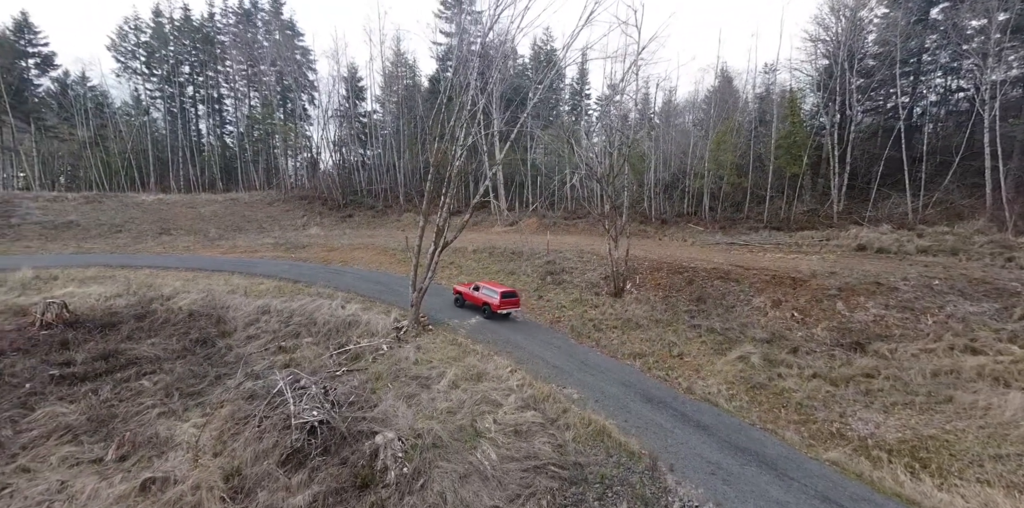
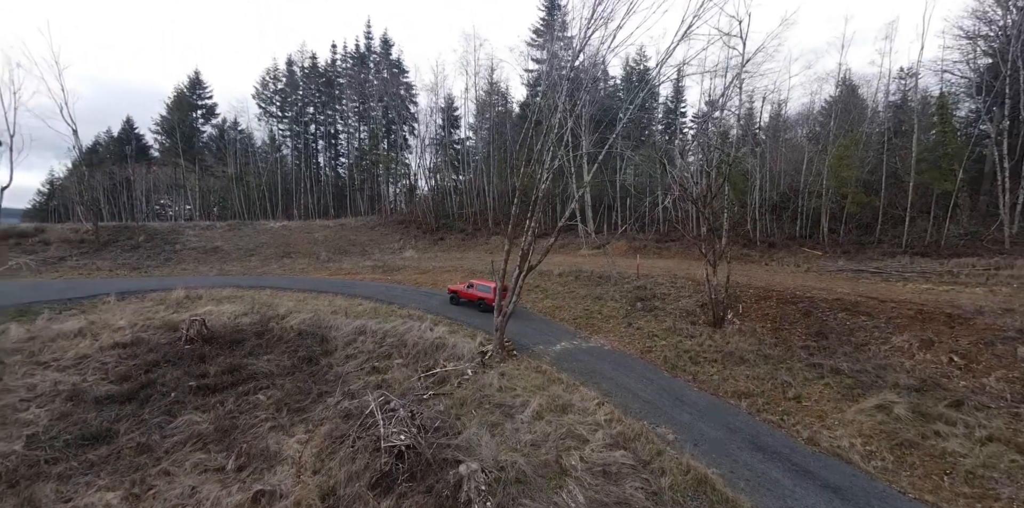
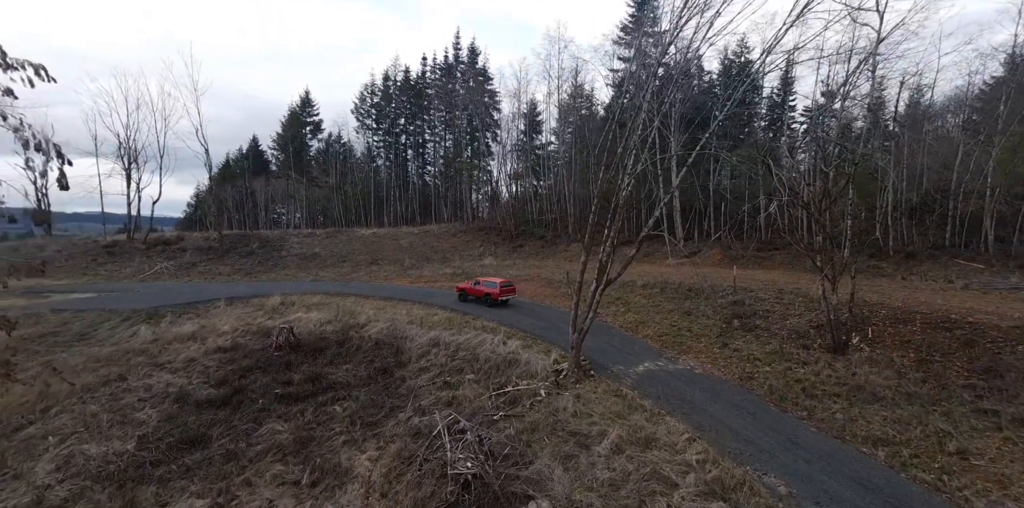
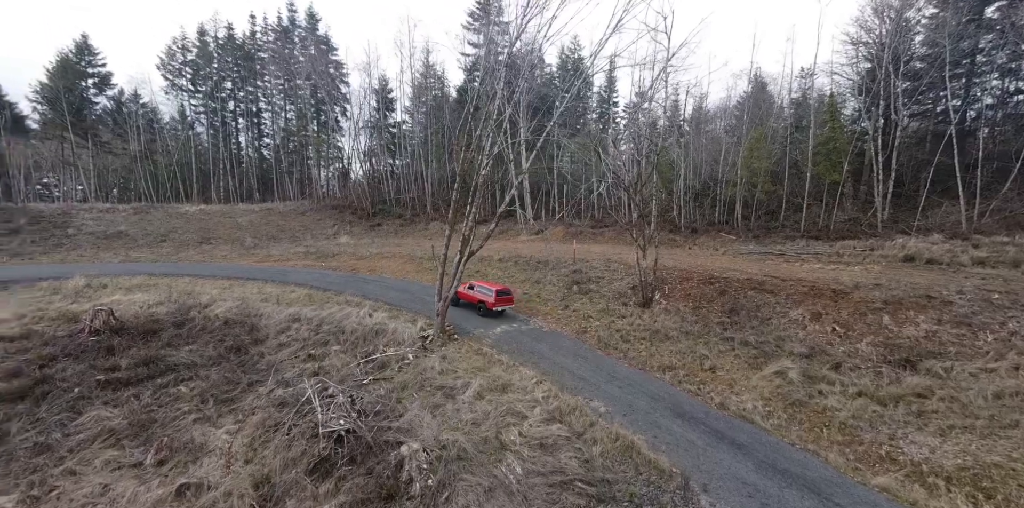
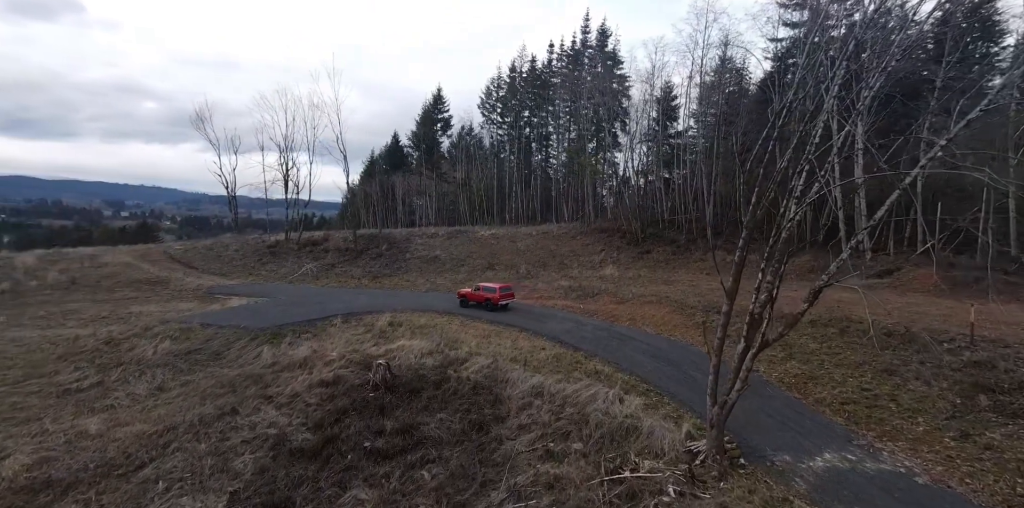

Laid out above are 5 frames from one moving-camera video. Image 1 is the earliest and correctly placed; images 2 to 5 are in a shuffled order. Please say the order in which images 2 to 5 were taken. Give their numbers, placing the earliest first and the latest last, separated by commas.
4, 2, 3, 5
